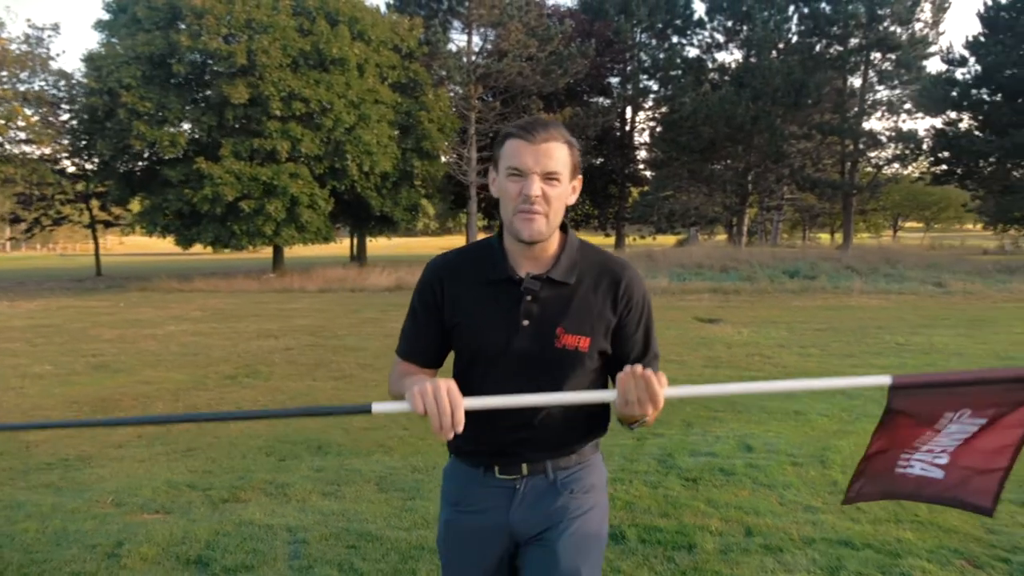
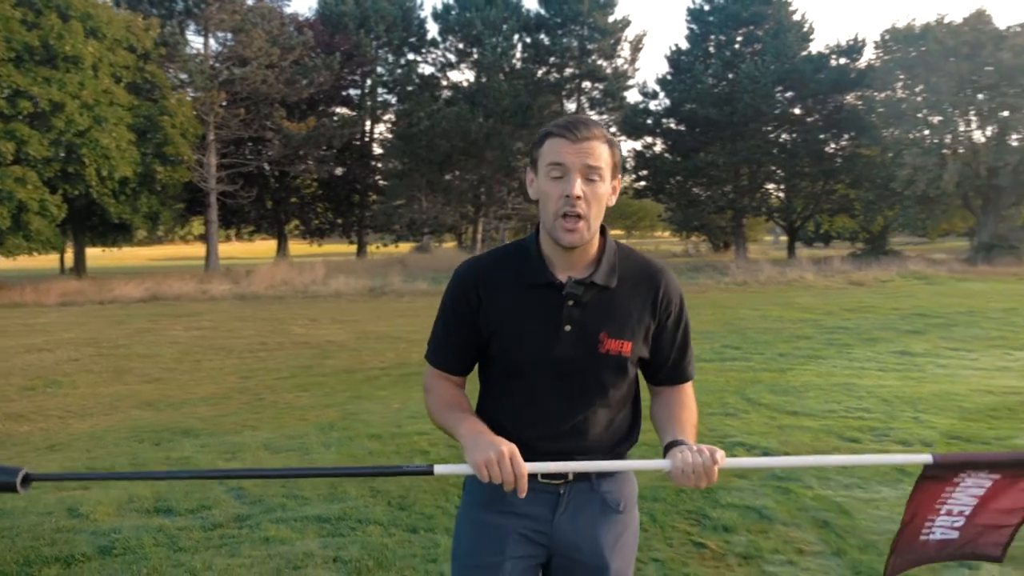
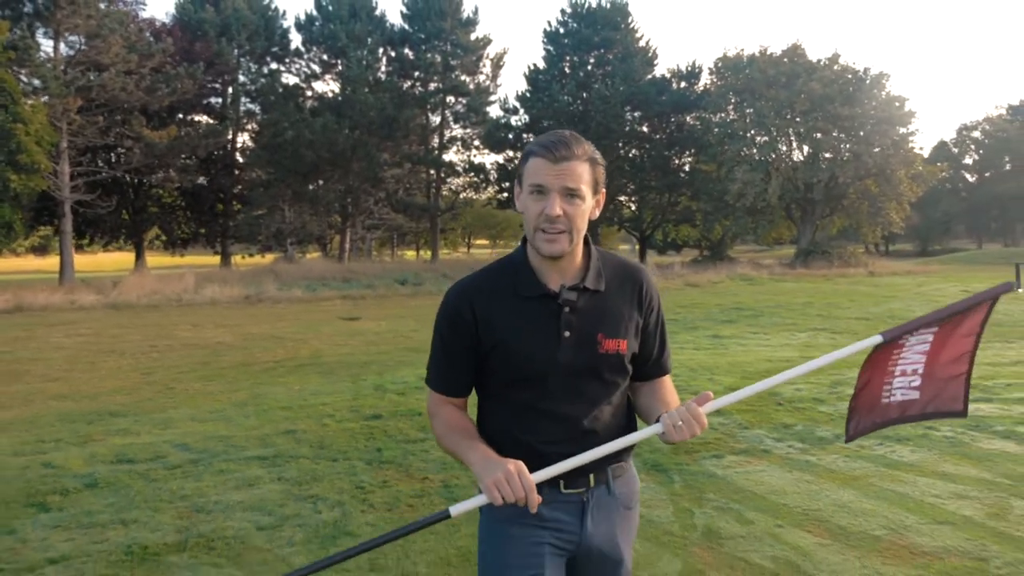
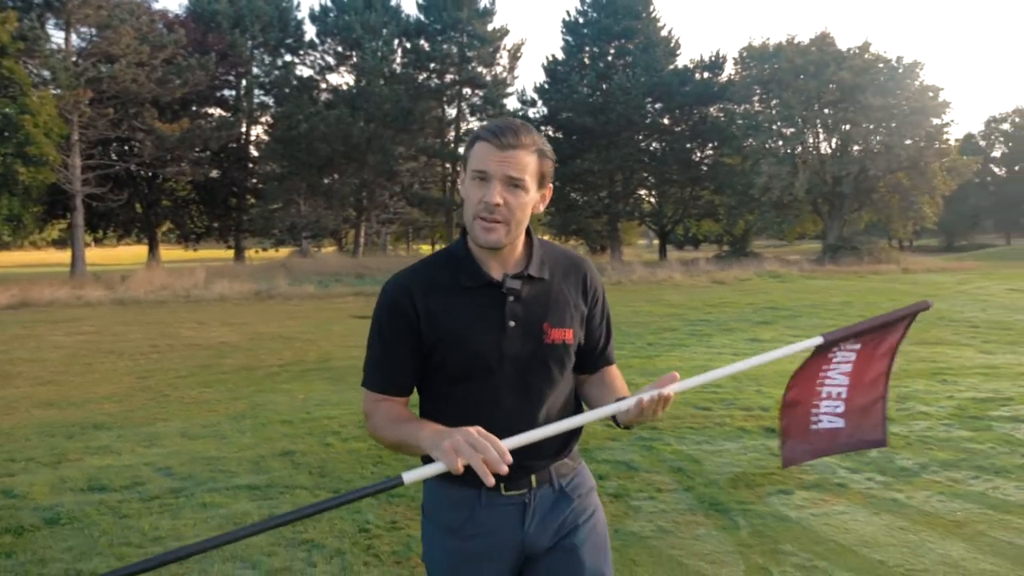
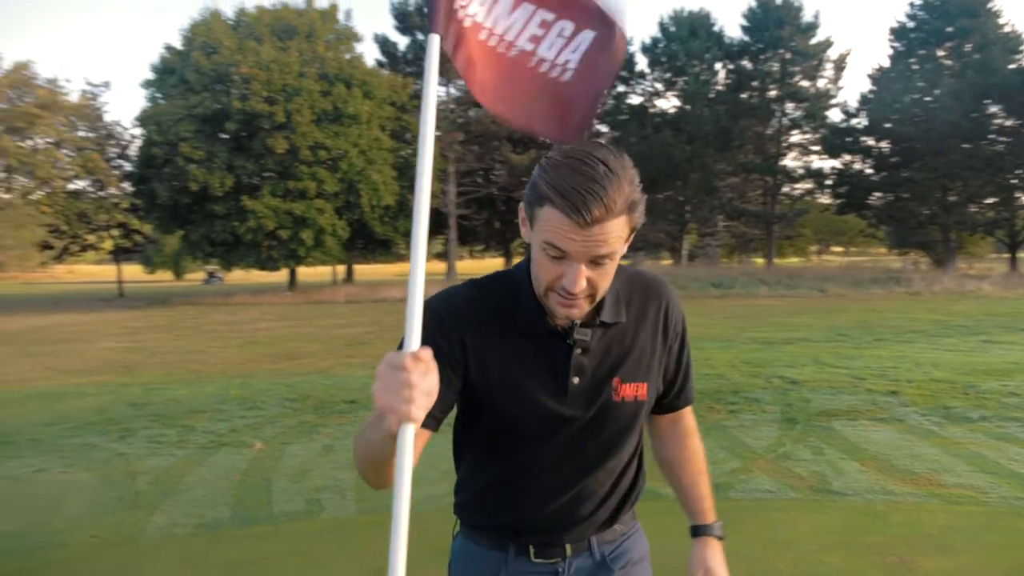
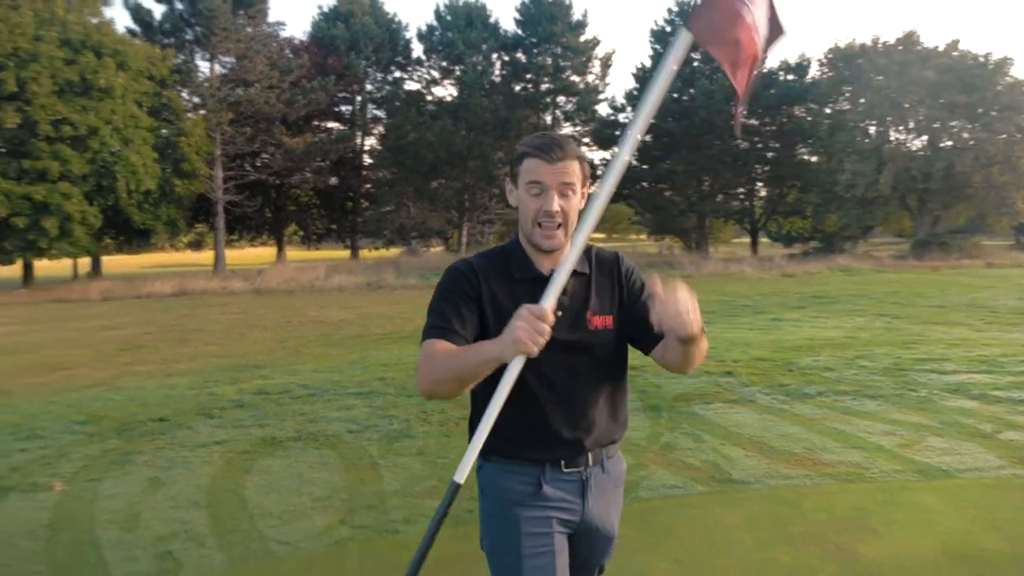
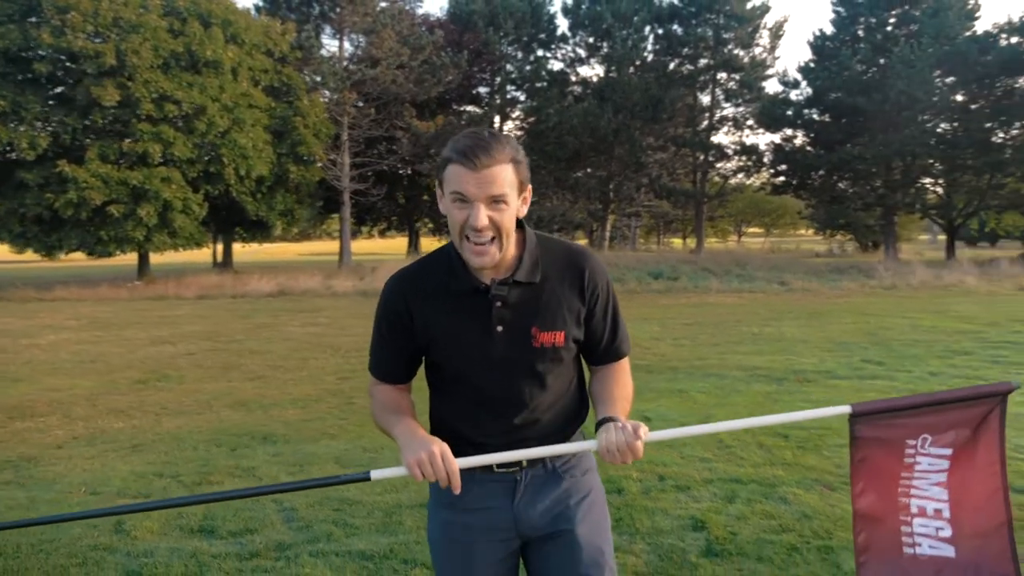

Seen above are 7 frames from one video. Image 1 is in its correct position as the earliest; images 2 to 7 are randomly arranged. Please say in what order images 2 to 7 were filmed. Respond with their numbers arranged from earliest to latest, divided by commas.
7, 2, 4, 3, 6, 5
